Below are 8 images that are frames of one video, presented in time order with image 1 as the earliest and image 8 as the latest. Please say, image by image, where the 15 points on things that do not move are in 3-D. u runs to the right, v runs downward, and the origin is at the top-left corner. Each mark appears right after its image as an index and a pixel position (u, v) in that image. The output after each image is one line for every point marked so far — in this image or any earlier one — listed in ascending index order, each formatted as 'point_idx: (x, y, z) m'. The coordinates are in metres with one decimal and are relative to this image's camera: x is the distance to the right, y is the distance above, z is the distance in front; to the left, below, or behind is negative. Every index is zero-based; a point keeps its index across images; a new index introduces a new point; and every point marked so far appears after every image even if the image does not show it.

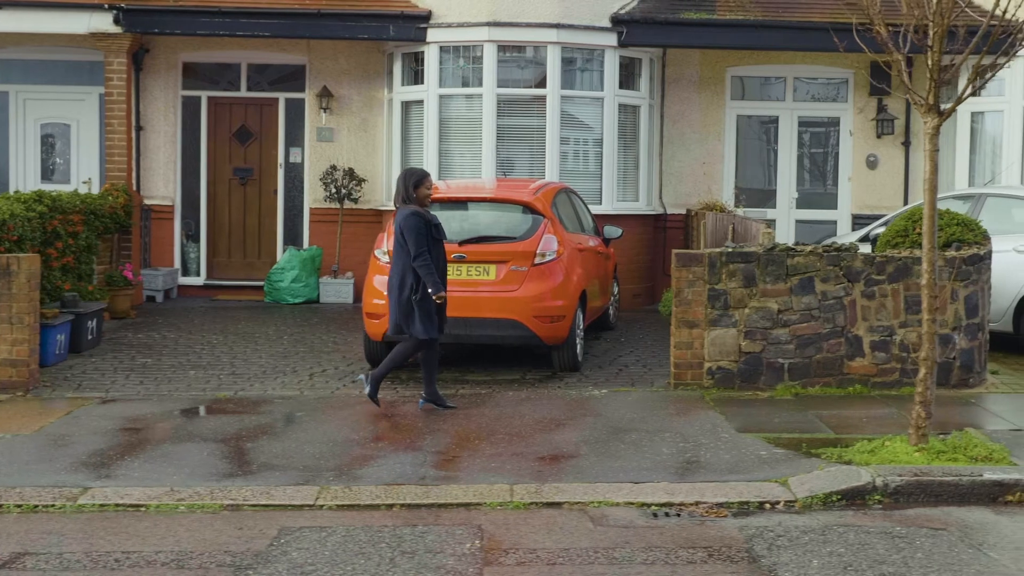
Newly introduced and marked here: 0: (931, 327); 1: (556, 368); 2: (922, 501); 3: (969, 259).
0: (+1.8, -0.2, +7.0) m
1: (+0.3, -0.5, +9.5) m
2: (+1.6, -0.8, +6.4) m
3: (+2.5, +0.2, +8.8) m
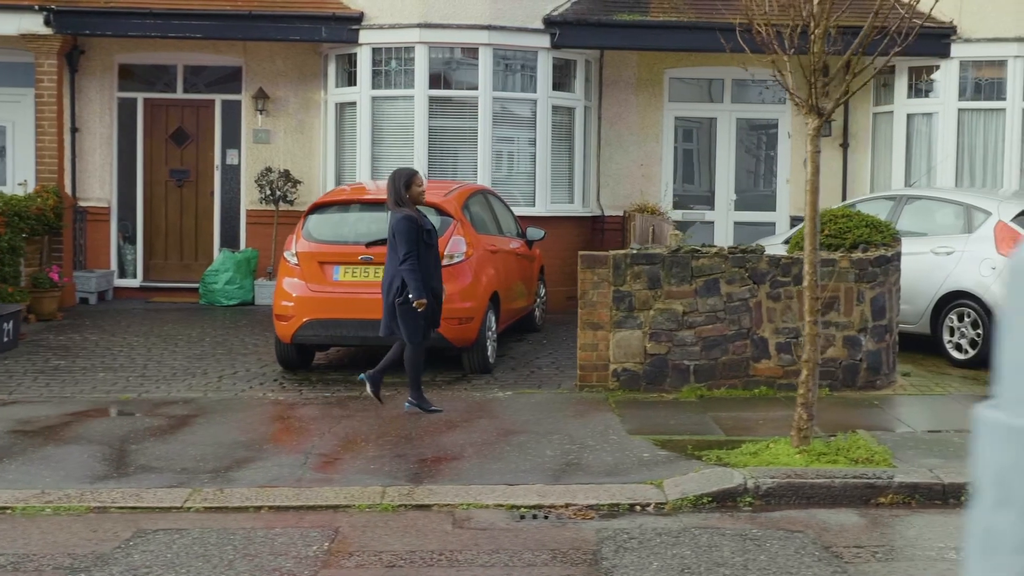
0: (+1.3, -0.2, +6.9) m
1: (-0.3, -0.5, +9.4) m
2: (+1.1, -0.8, +6.4) m
3: (+2.0, +0.1, +8.8) m
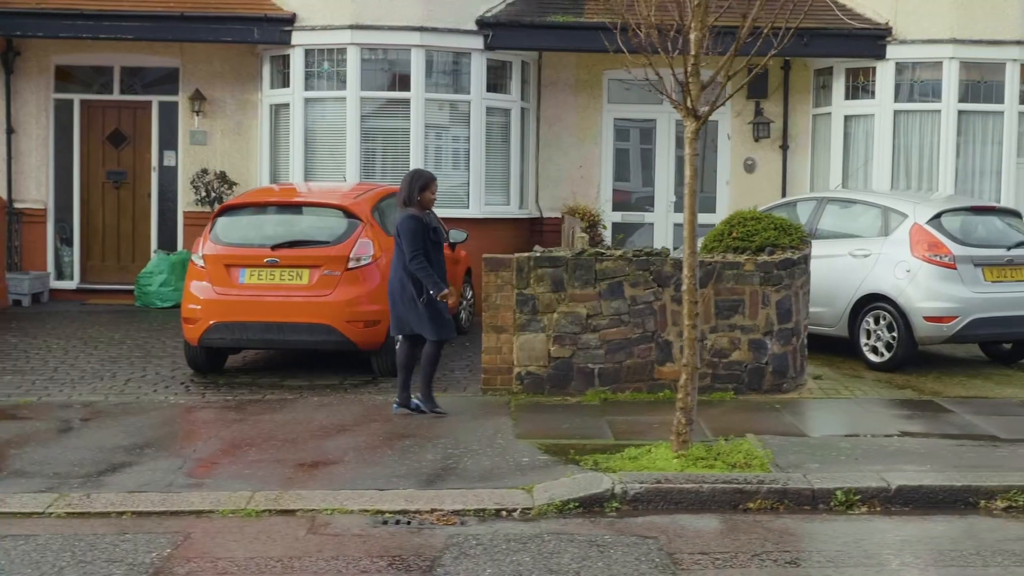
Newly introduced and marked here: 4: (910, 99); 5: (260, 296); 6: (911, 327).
0: (+0.8, -0.2, +6.9) m
1: (-0.8, -0.5, +9.4) m
2: (+0.6, -0.9, +6.4) m
3: (+1.4, +0.1, +8.8) m
4: (+3.1, +1.5, +12.8) m
5: (-1.4, 0.0, +9.0) m
6: (+2.4, -0.2, +9.7) m
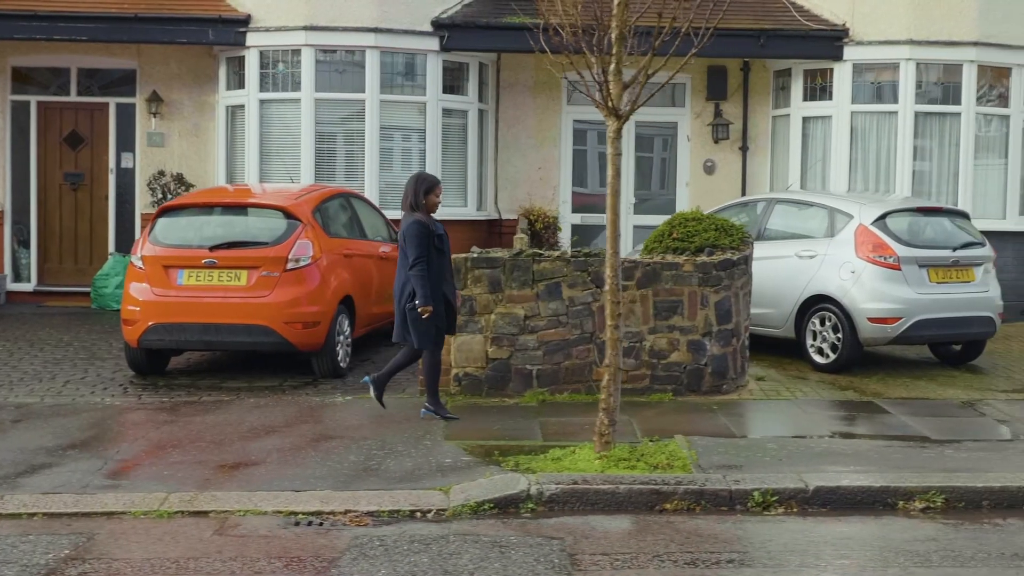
0: (+0.4, -0.2, +6.9) m
1: (-1.1, -0.5, +9.4) m
2: (+0.3, -0.9, +6.3) m
3: (+1.1, +0.1, +8.7) m
4: (+2.8, +1.5, +12.8) m
5: (-1.7, -0.1, +9.0) m
6: (+2.0, -0.2, +9.6) m
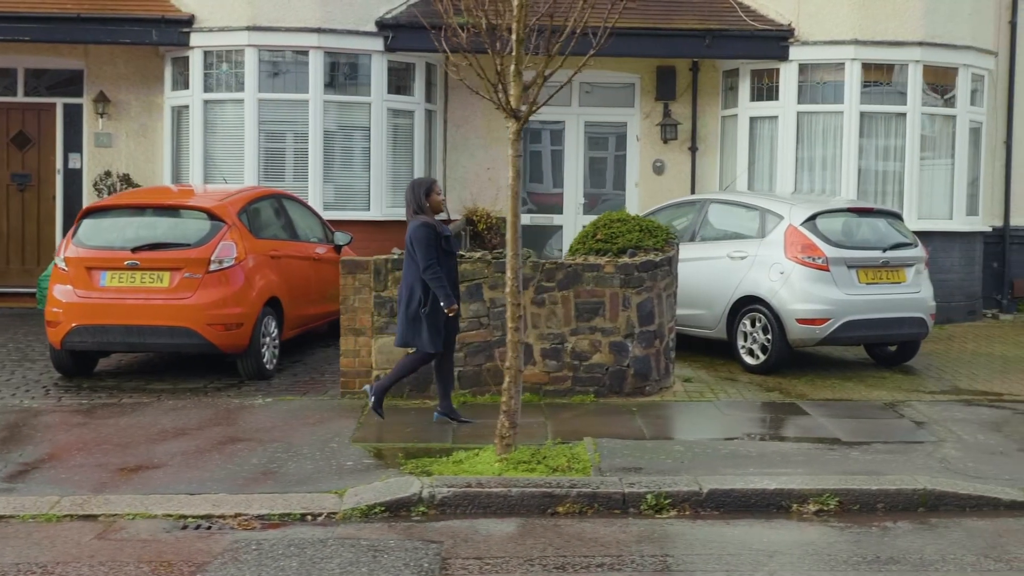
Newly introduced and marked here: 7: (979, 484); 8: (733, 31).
0: (0.0, -0.2, +6.8) m
1: (-1.5, -0.5, +9.3) m
2: (-0.2, -0.9, +6.3) m
3: (+0.7, +0.1, +8.7) m
4: (+2.4, +1.5, +12.8) m
5: (-2.1, -0.1, +8.9) m
6: (+1.6, -0.2, +9.6) m
7: (+1.9, -0.8, +6.6) m
8: (+1.7, +2.0, +12.6) m
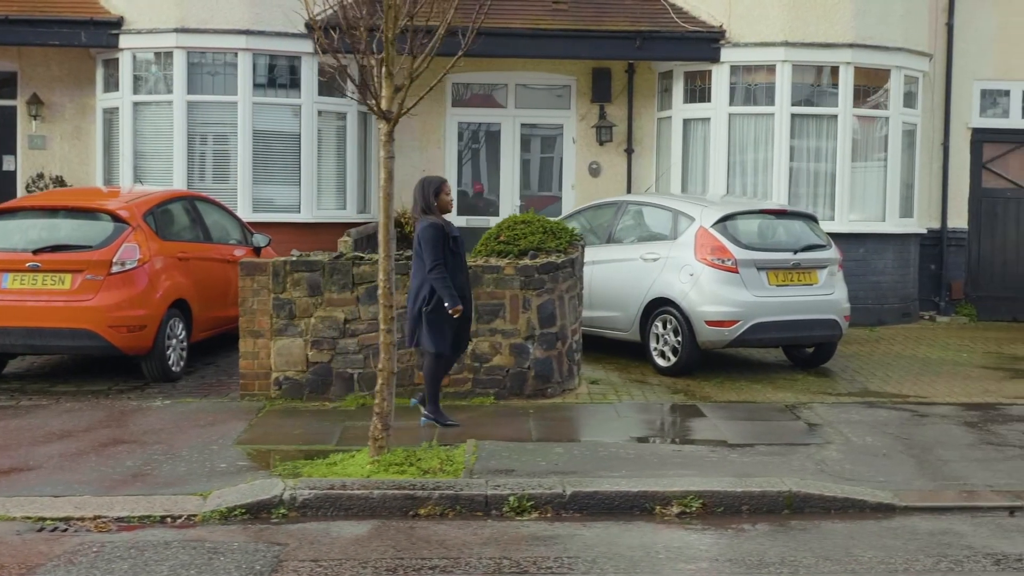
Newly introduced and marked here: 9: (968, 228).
0: (-0.5, -0.2, +6.8) m
1: (-2.1, -0.5, +9.3) m
2: (-0.7, -0.9, +6.3) m
3: (+0.2, +0.1, +8.7) m
4: (+1.8, +1.5, +12.7) m
5: (-2.7, -0.1, +8.9) m
6: (+1.1, -0.3, +9.6) m
7: (+1.4, -0.8, +6.6) m
8: (+1.2, +2.0, +12.5) m
9: (+3.9, +0.5, +13.8) m
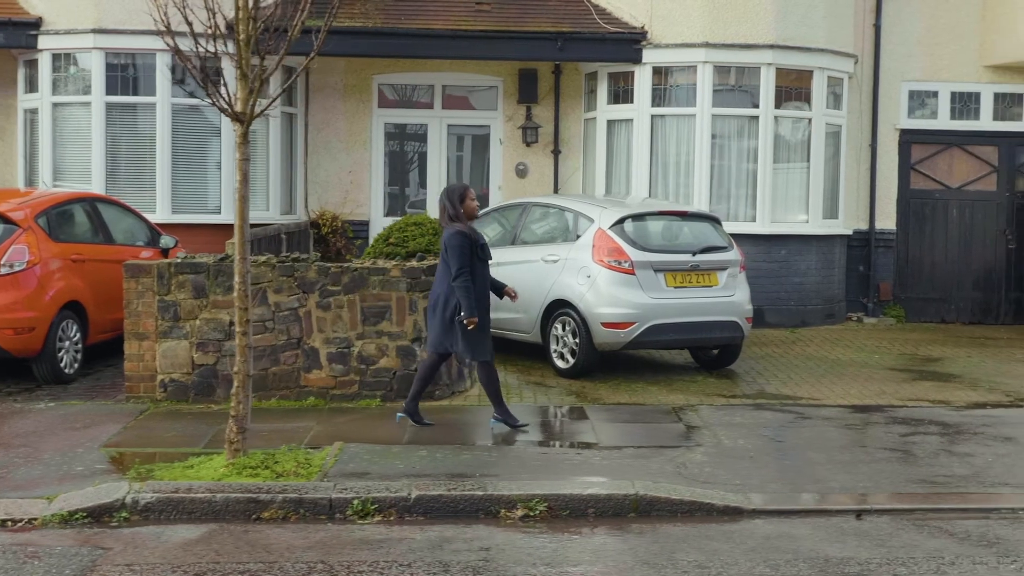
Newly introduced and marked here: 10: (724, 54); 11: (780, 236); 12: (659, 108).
0: (-1.1, -0.2, +6.8) m
1: (-2.7, -0.5, +9.3) m
2: (-1.3, -0.9, +6.3) m
3: (-0.4, +0.1, +8.7) m
4: (+1.2, +1.4, +12.7) m
5: (-3.3, -0.1, +8.9) m
6: (+0.5, -0.3, +9.6) m
7: (+0.8, -0.8, +6.6) m
8: (+0.6, +2.0, +12.5) m
9: (+3.3, +0.5, +13.8) m
10: (+1.6, +1.8, +12.4) m
11: (+2.1, +0.4, +12.7) m
12: (+1.1, +1.4, +12.7) m
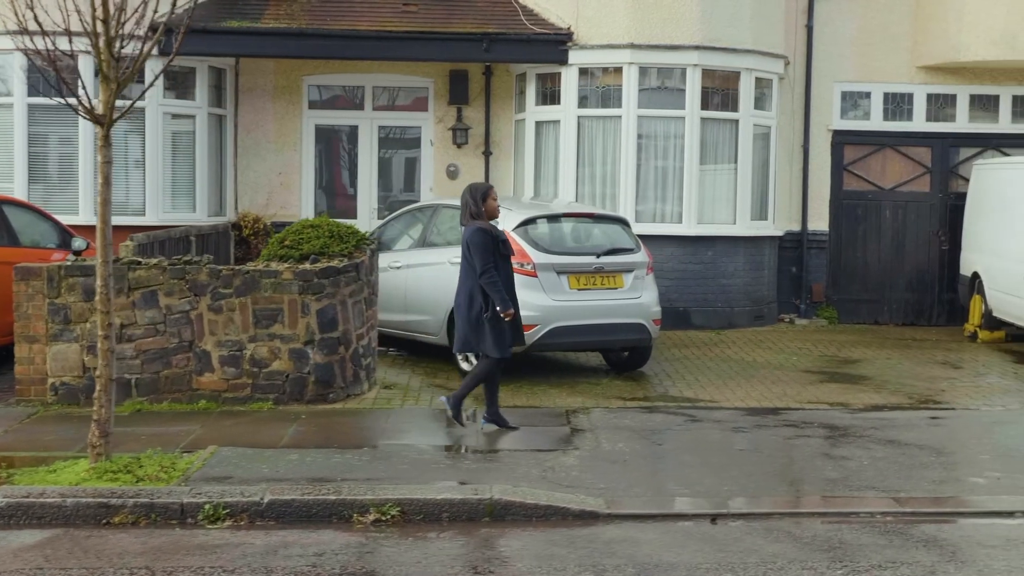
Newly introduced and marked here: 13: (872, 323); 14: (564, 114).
0: (-1.7, -0.2, +6.8) m
1: (-3.2, -0.5, +9.2) m
2: (-1.9, -0.9, +6.2) m
3: (-1.0, +0.1, +8.6) m
4: (+0.6, +1.4, +12.7) m
5: (-3.9, -0.1, +8.8) m
6: (-0.1, -0.3, +9.5) m
7: (+0.2, -0.8, +6.5) m
8: (0.0, +1.9, +12.5) m
9: (+2.7, +0.5, +13.8) m
10: (+1.0, +1.8, +12.4) m
11: (+1.5, +0.4, +12.6) m
12: (+0.6, +1.4, +12.7) m
13: (+3.0, -0.3, +13.7) m
14: (+0.4, +1.4, +12.8) m
